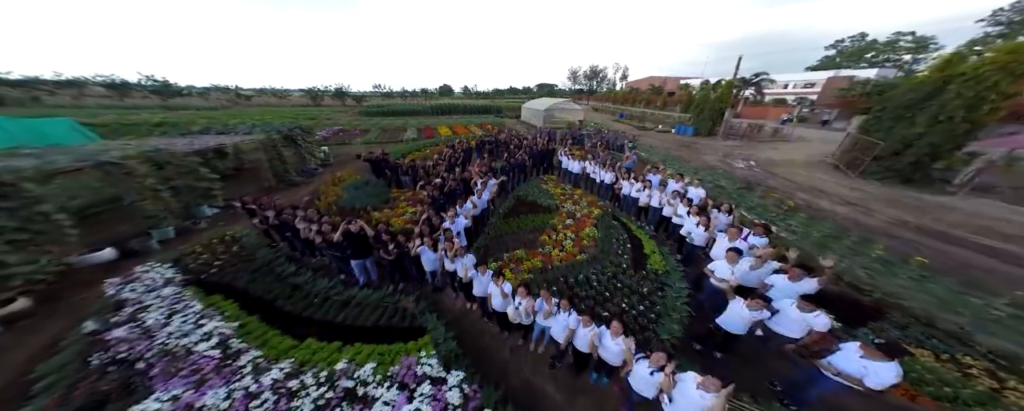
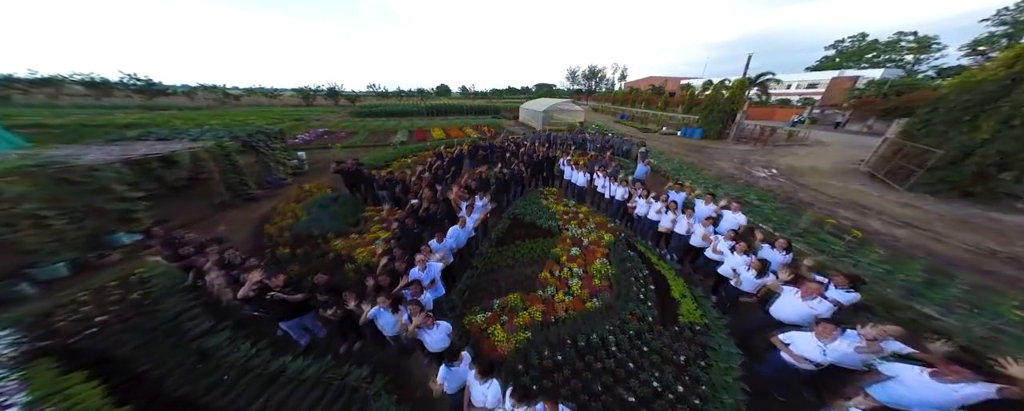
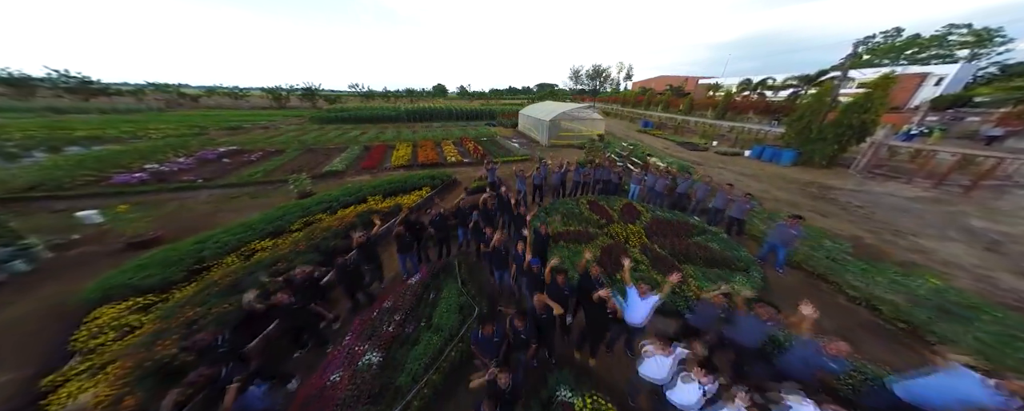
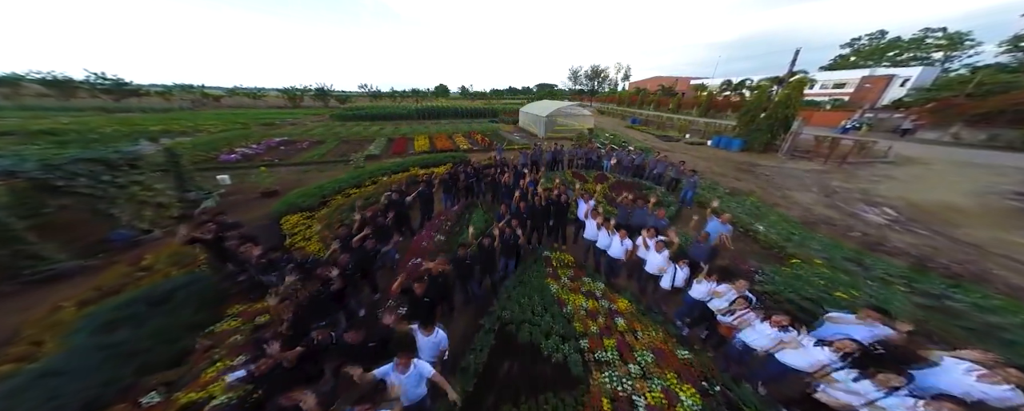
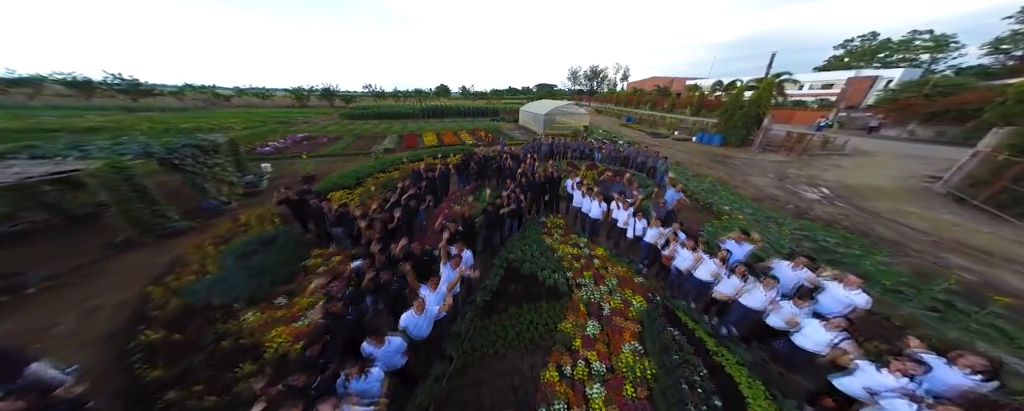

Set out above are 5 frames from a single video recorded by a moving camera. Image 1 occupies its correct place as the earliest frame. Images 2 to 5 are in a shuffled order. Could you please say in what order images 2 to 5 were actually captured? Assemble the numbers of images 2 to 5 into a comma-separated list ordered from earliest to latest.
2, 5, 4, 3
